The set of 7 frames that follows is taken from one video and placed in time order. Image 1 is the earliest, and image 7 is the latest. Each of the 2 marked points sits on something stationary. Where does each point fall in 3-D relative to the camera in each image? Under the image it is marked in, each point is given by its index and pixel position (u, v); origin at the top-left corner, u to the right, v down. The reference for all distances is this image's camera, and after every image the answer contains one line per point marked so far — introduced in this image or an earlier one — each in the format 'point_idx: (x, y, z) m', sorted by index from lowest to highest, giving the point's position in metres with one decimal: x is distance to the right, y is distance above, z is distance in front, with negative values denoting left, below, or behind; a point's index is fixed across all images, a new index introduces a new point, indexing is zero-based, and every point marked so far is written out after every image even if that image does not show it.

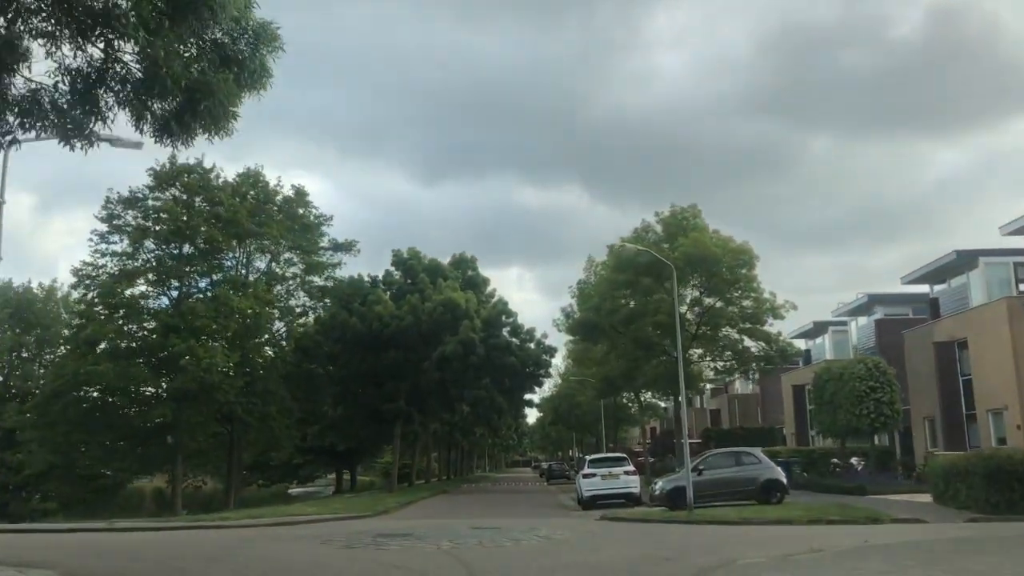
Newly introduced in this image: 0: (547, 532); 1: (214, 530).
0: (+0.6, -4.3, +16.1) m
1: (-6.5, -5.3, +19.9) m
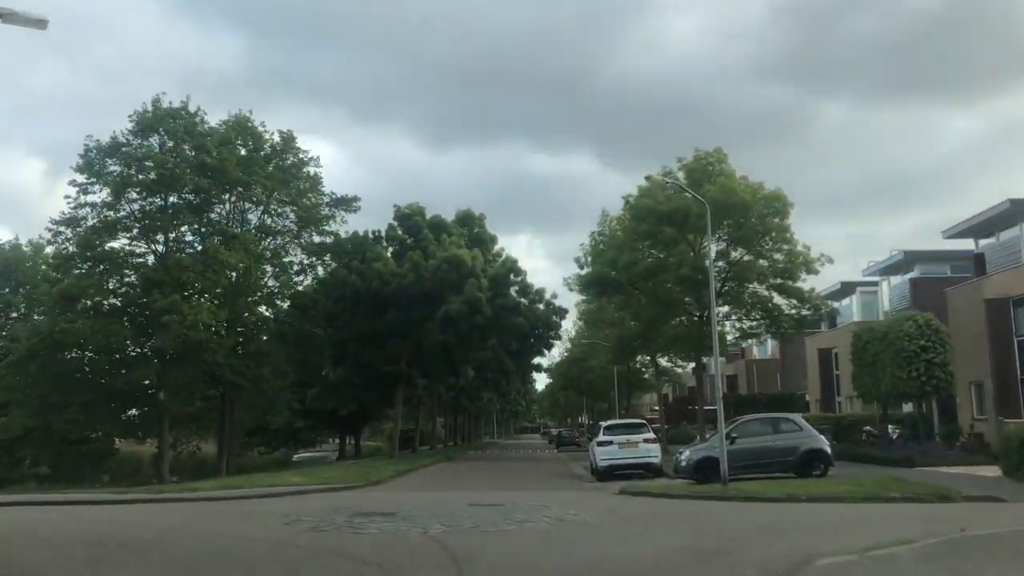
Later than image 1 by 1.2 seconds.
0: (+0.7, -3.3, +13.5) m
1: (-6.4, -4.1, +17.5) m
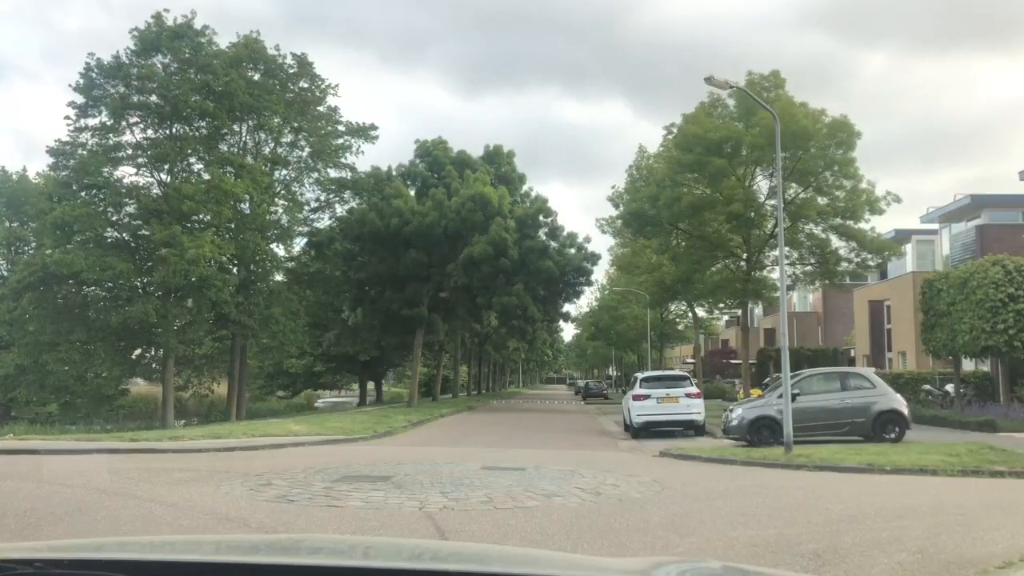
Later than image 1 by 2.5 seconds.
0: (+1.0, -2.3, +10.8) m
1: (-6.0, -2.7, +15.1) m
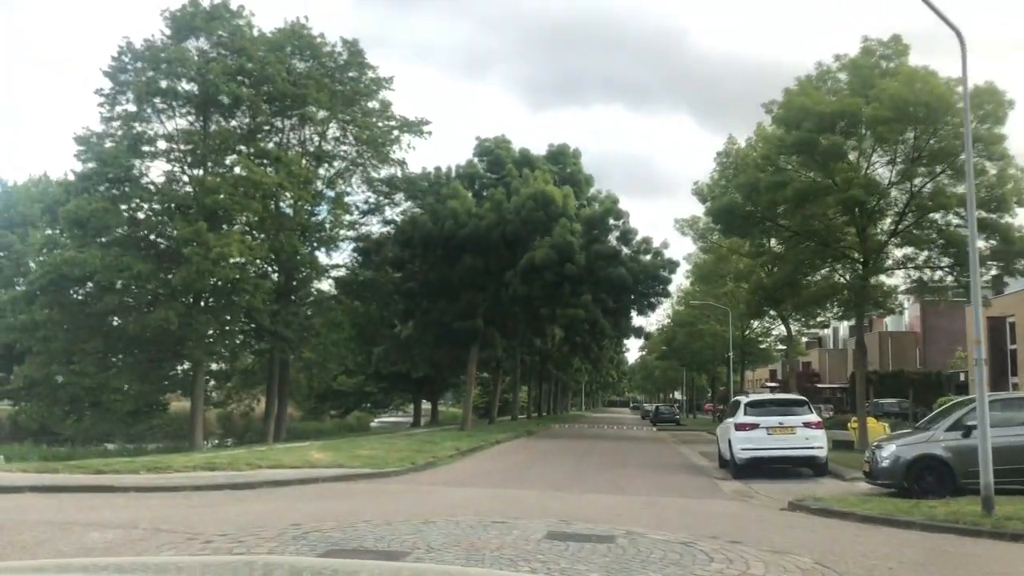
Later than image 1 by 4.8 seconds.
0: (+1.6, -2.0, +6.7) m
1: (-5.1, -2.5, +11.3) m
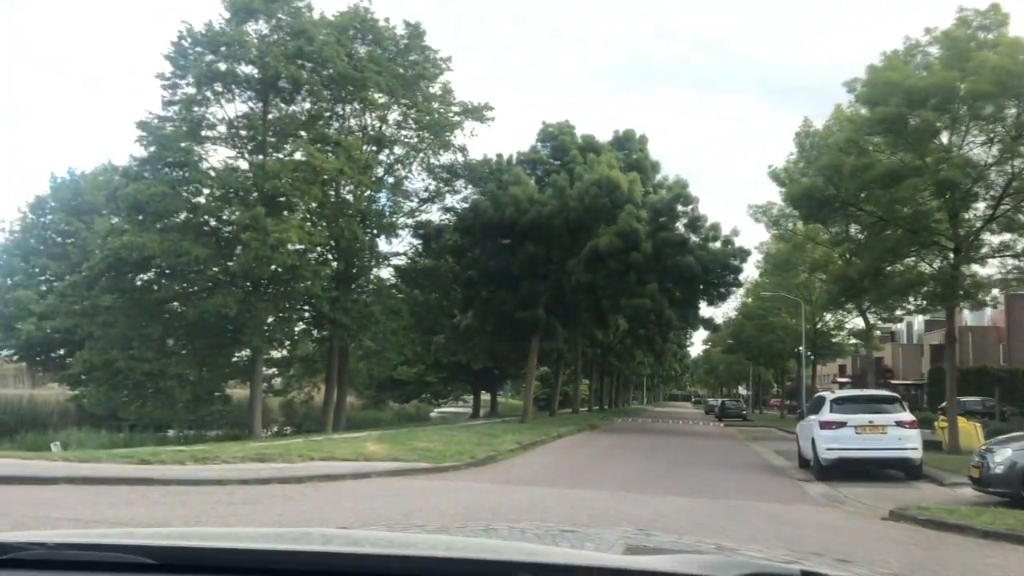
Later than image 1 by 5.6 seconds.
0: (+2.0, -1.9, +5.6) m
1: (-4.3, -2.3, +10.7) m
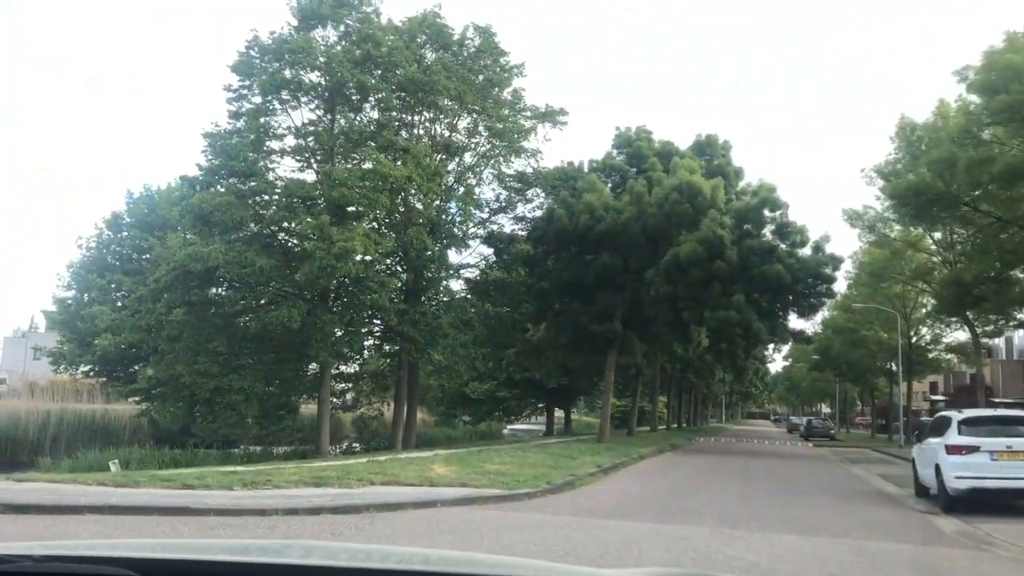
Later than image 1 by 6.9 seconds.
0: (+2.5, -1.8, +3.9) m
1: (-3.4, -2.3, +9.4) m
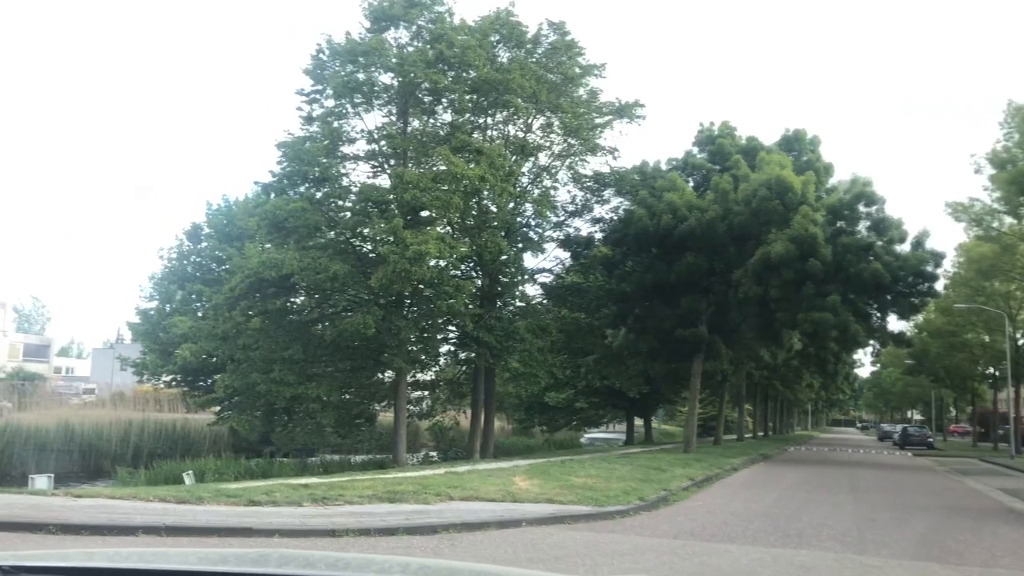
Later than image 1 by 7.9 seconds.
0: (+2.9, -1.7, +2.6) m
1: (-2.5, -2.3, +8.6) m
